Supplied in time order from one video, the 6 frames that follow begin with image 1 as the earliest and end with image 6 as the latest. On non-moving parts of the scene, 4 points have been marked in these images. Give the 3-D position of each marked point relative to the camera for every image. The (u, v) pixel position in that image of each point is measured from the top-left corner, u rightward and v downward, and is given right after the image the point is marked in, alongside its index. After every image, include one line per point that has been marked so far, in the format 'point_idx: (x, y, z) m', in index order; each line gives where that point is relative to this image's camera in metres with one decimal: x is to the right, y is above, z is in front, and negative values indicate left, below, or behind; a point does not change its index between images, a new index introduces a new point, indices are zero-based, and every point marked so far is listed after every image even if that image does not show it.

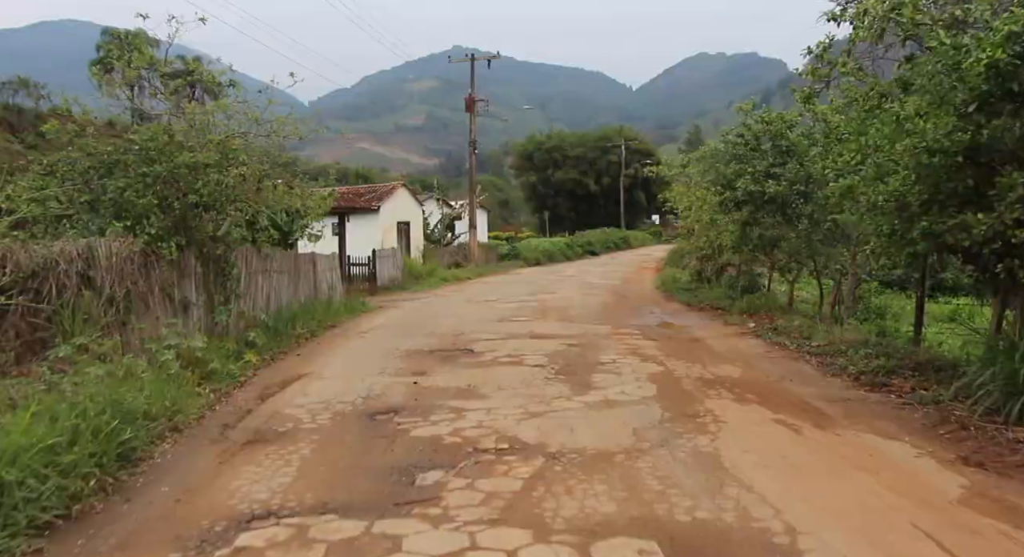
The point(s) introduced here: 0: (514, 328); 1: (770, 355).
0: (0.0, -0.9, +13.5) m
1: (+3.4, -1.0, +10.1) m
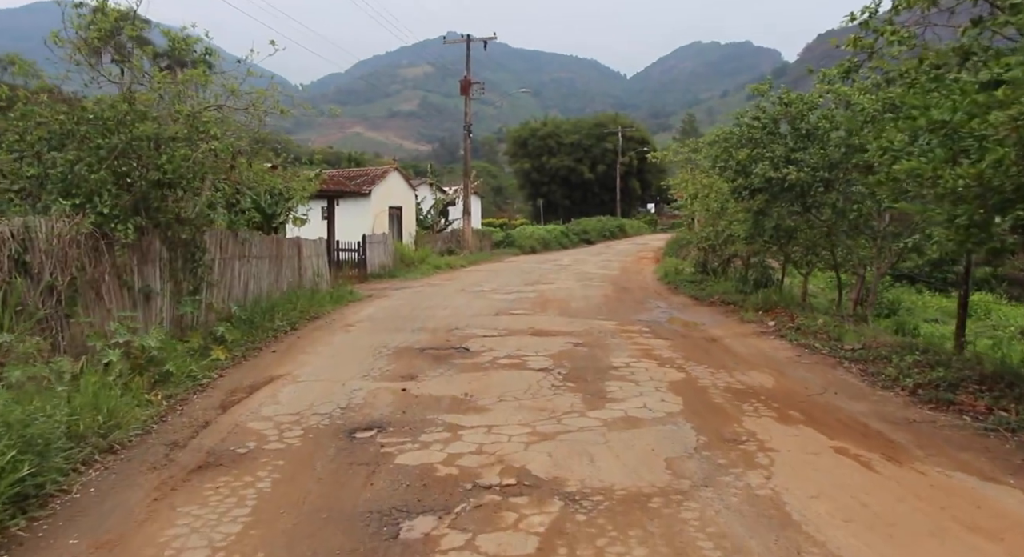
0: (0.0, -0.7, +12.4) m
1: (+3.4, -1.0, +9.1) m
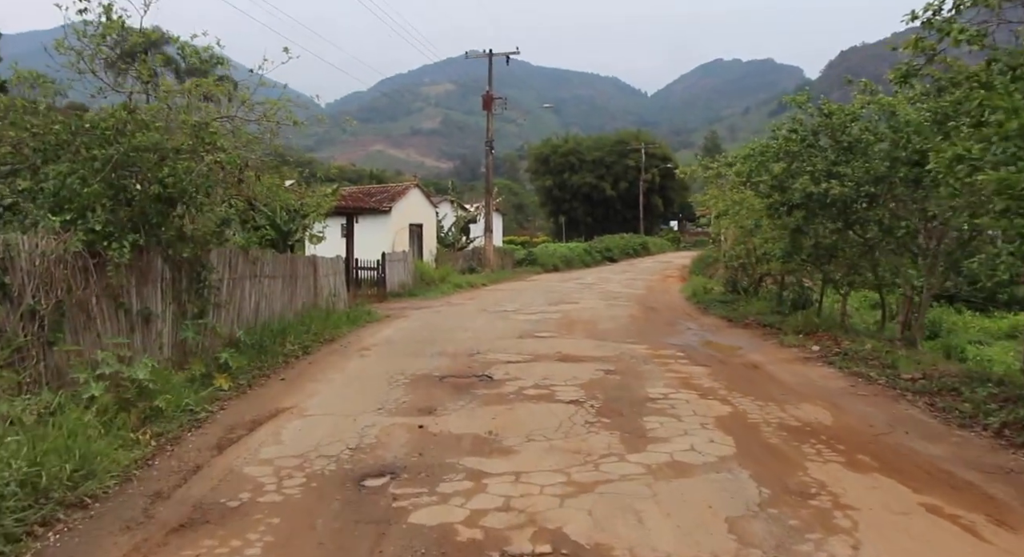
0: (+0.4, -1.0, +11.7) m
1: (+3.7, -1.2, +8.3) m
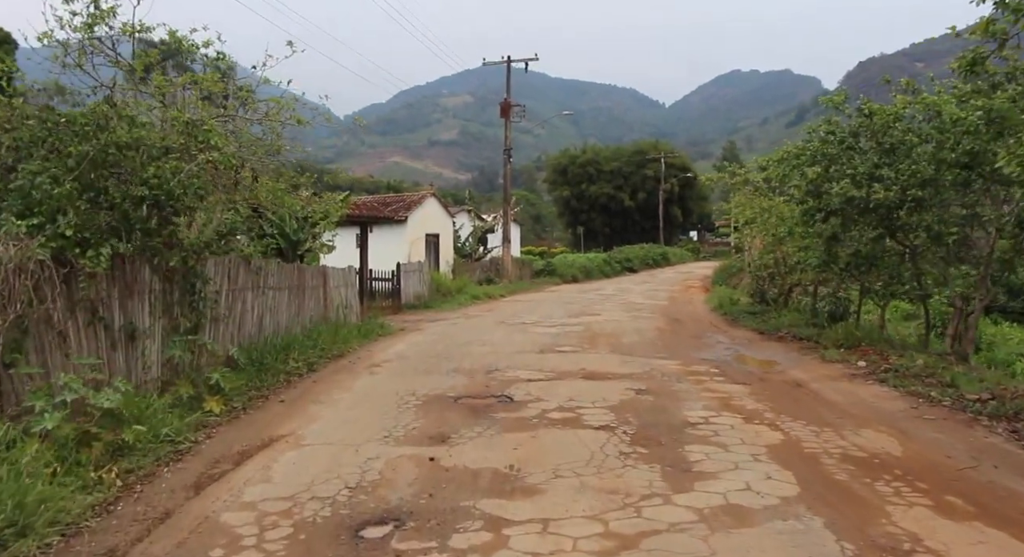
0: (+0.7, -1.2, +10.8) m
1: (+3.9, -1.3, +7.4) m
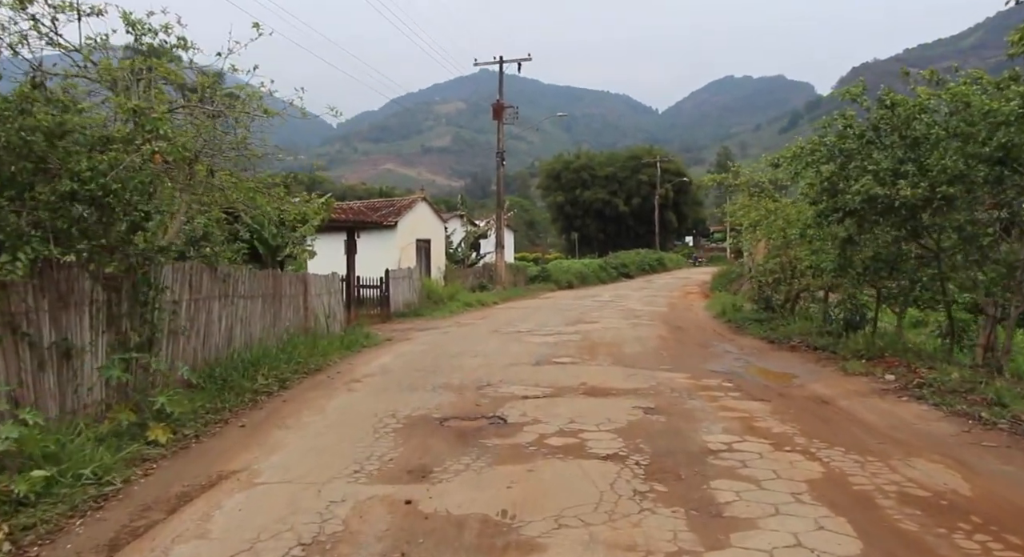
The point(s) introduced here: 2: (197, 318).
0: (+0.6, -1.3, +9.9) m
1: (+3.8, -1.3, +6.4) m
2: (-3.6, -0.4, +8.9) m
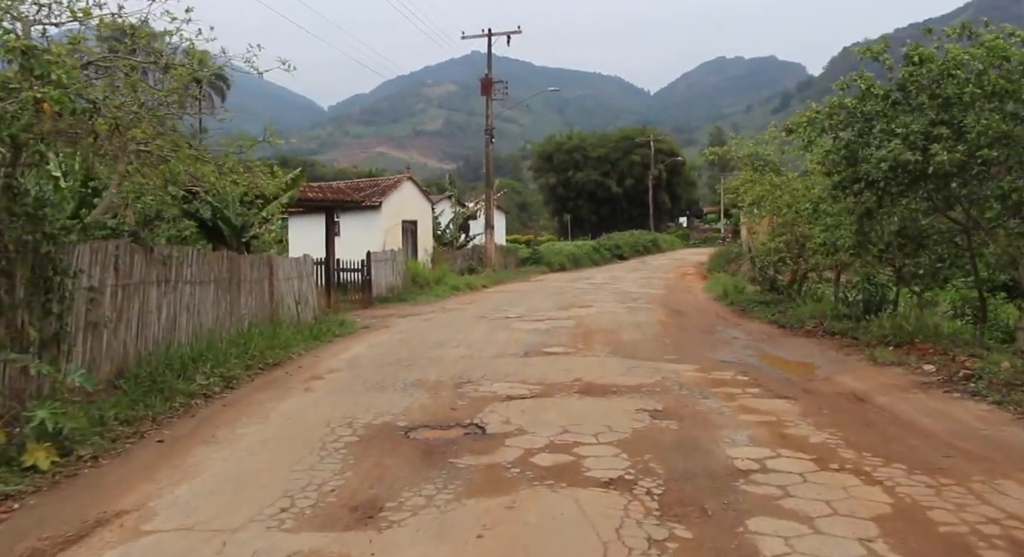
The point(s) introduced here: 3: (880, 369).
0: (+0.4, -1.0, +8.6) m
1: (+3.7, -1.2, +5.2) m
2: (-3.8, -0.3, +7.6) m
3: (+4.2, -1.0, +8.8) m
